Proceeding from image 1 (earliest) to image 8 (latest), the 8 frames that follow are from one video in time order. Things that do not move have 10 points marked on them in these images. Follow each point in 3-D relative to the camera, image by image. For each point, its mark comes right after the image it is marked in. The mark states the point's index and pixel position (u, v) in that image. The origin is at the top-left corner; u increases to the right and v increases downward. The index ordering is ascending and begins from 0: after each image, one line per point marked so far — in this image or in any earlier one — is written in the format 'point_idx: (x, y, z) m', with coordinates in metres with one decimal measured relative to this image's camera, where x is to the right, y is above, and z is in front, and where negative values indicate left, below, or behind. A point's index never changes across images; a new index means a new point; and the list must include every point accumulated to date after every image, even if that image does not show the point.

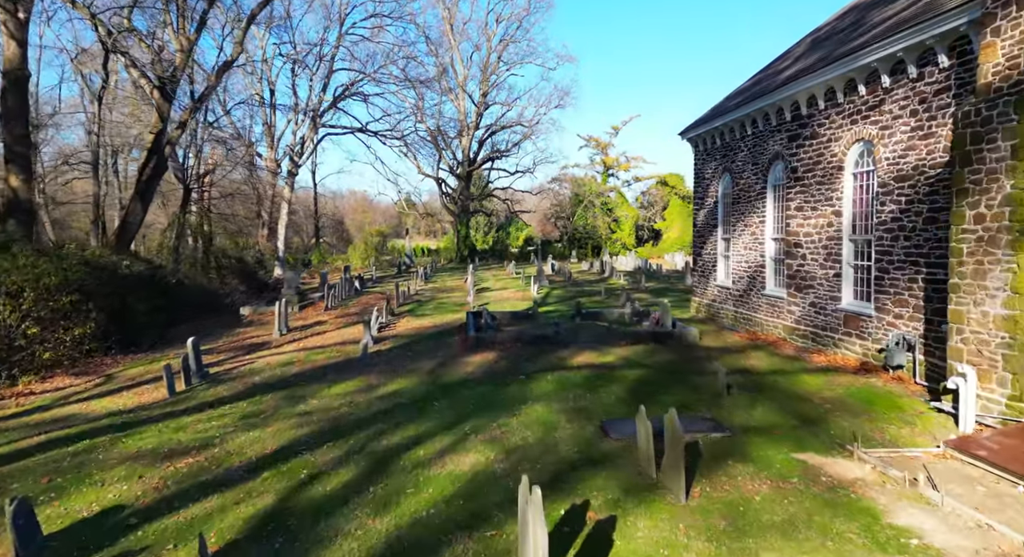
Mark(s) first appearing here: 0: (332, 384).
0: (-3.1, -1.8, +9.9) m
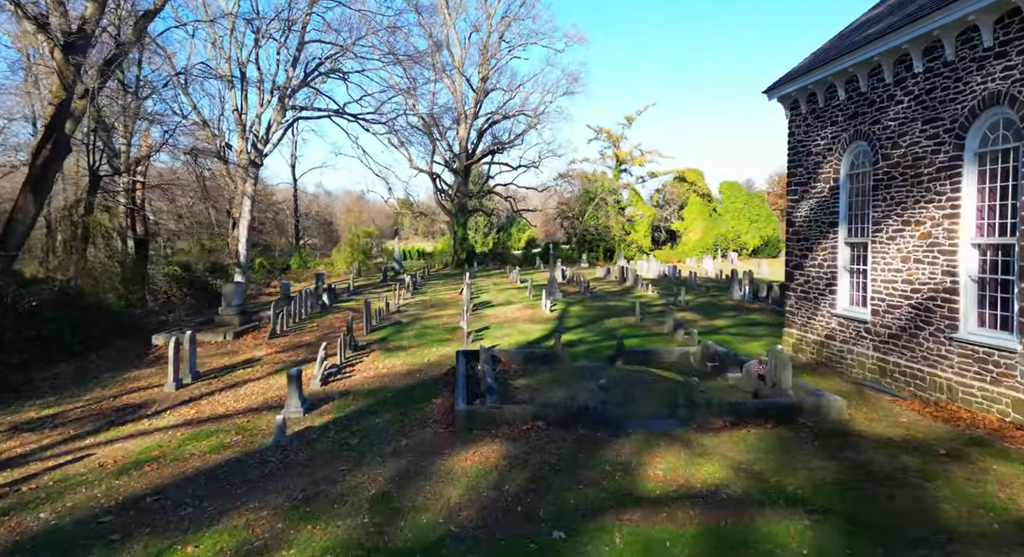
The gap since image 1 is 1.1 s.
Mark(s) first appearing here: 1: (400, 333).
0: (-2.9, -2.2, +4.9) m
1: (-2.9, -1.4, +15.3) m
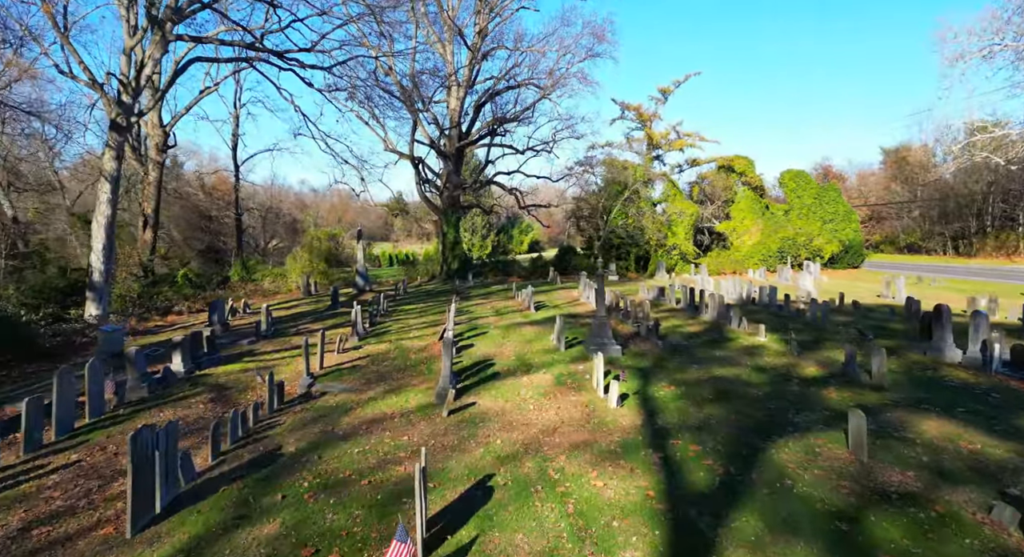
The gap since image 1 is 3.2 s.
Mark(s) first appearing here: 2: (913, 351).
0: (-2.4, -3.0, -5.1) m
1: (-2.5, -2.3, +5.3) m
2: (+7.4, -1.3, +11.3) m
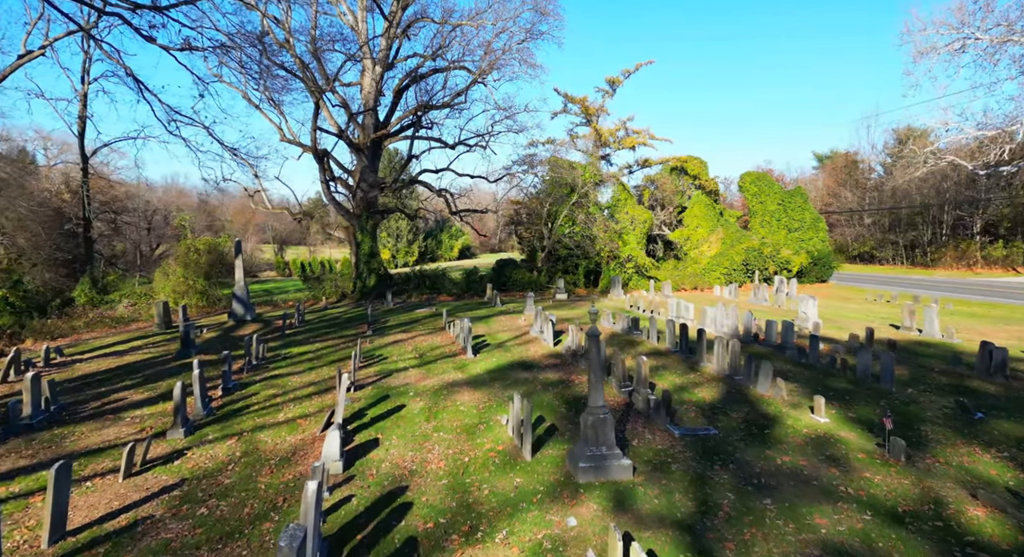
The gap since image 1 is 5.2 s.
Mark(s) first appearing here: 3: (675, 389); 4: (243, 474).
0: (-1.1, -3.8, -10.8) m
1: (-2.5, -3.1, -0.5) m
2: (+6.6, -2.1, +6.7) m
3: (+3.2, -2.1, +11.2) m
4: (-3.6, -2.6, +7.9) m
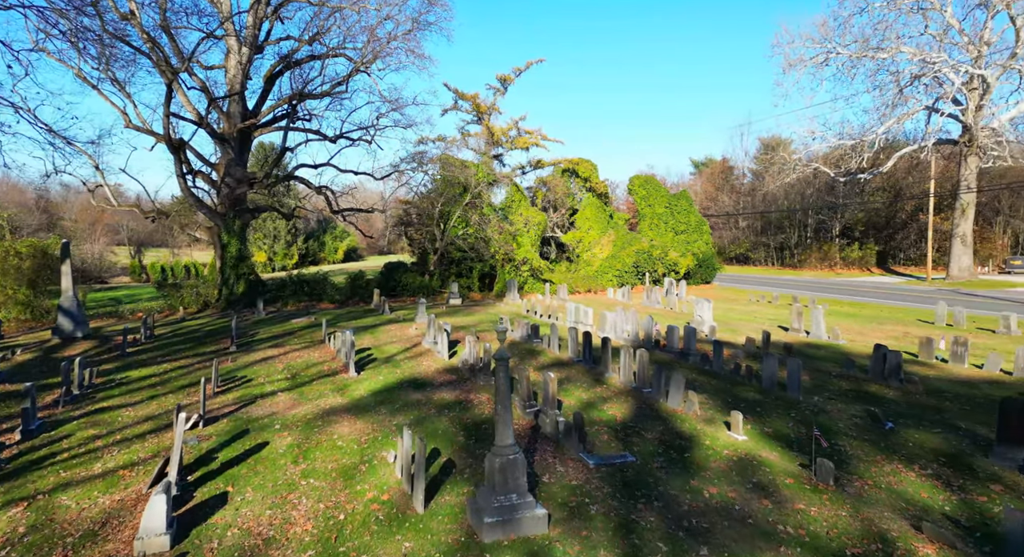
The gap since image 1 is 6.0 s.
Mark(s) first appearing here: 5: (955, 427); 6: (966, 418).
0: (+1.1, -3.9, -12.2) m
1: (-2.1, -3.2, -2.3) m
2: (+5.5, -2.1, +6.4) m
3: (+1.3, -2.2, +10.2) m
4: (-4.8, -2.7, +5.7) m
5: (+6.0, -2.0, +7.9) m
6: (+6.4, -2.0, +8.1) m
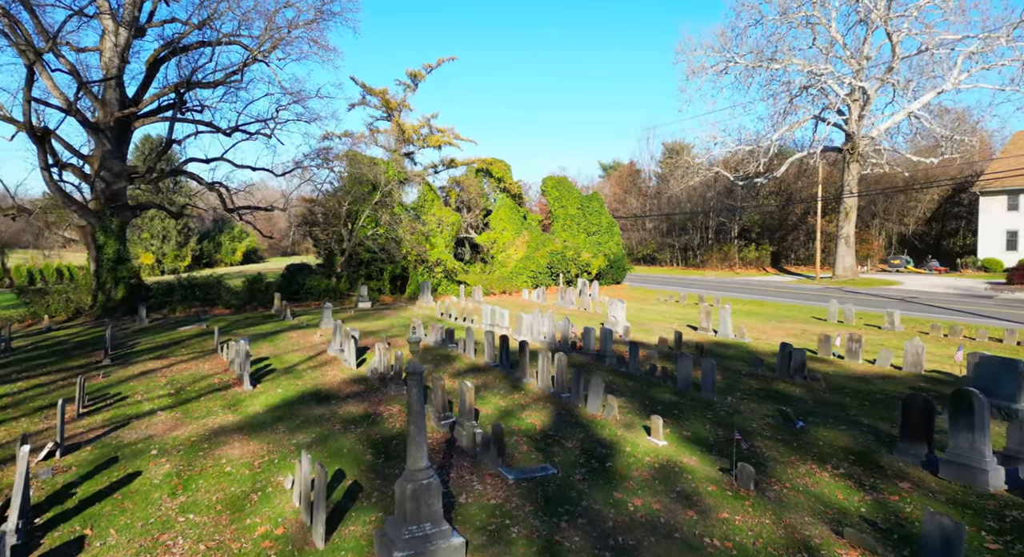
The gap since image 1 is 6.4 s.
0: (+3.0, -3.9, -12.5) m
1: (-1.7, -3.2, -3.2) m
2: (+4.6, -2.2, +6.6) m
3: (-0.2, -2.3, +9.7) m
4: (-5.5, -2.8, +4.4) m
5: (+4.9, -2.0, +8.1) m
6: (+5.2, -2.0, +8.4) m
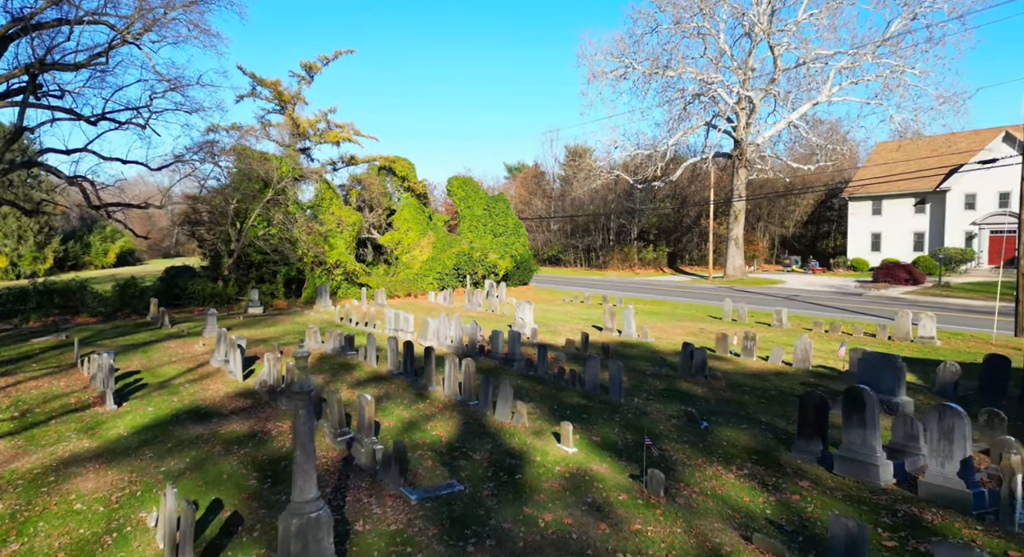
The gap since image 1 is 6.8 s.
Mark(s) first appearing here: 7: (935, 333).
0: (+5.0, -3.9, -12.3) m
1: (-1.1, -3.3, -3.9) m
2: (+3.5, -2.2, +6.8) m
3: (-1.7, -2.3, +9.1) m
4: (-6.1, -2.9, +3.0) m
5: (+3.5, -2.0, +8.3) m
6: (+3.8, -2.0, +8.7) m
7: (+9.0, -1.2, +12.3) m
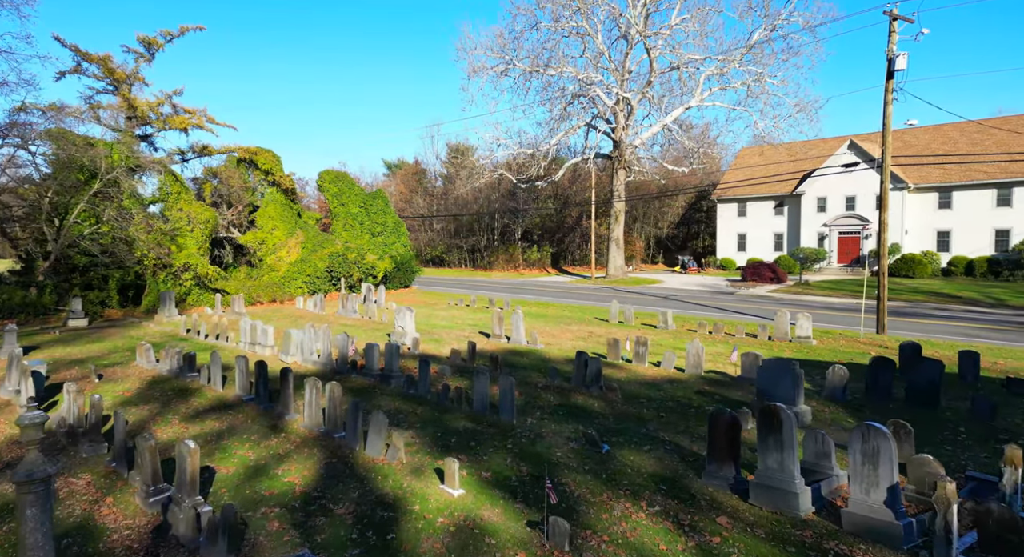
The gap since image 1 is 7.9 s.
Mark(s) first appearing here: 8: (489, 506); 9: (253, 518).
0: (+7.5, -3.9, -12.3) m
1: (-0.2, -3.4, -5.3) m
2: (+2.2, -2.2, +6.0) m
3: (-3.3, -2.4, +7.3) m
4: (-6.5, -3.1, +0.5) m
5: (+2.0, -2.1, +7.6) m
6: (+2.2, -2.1, +8.0) m
7: (+6.5, -1.2, +12.6) m
8: (-0.3, -2.4, +6.2) m
9: (-2.7, -2.5, +6.1) m
